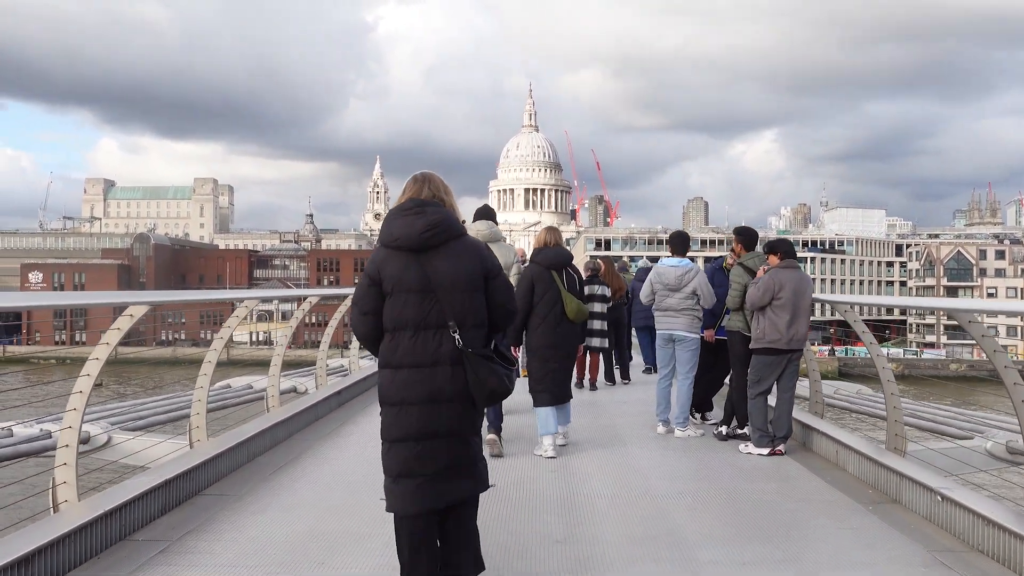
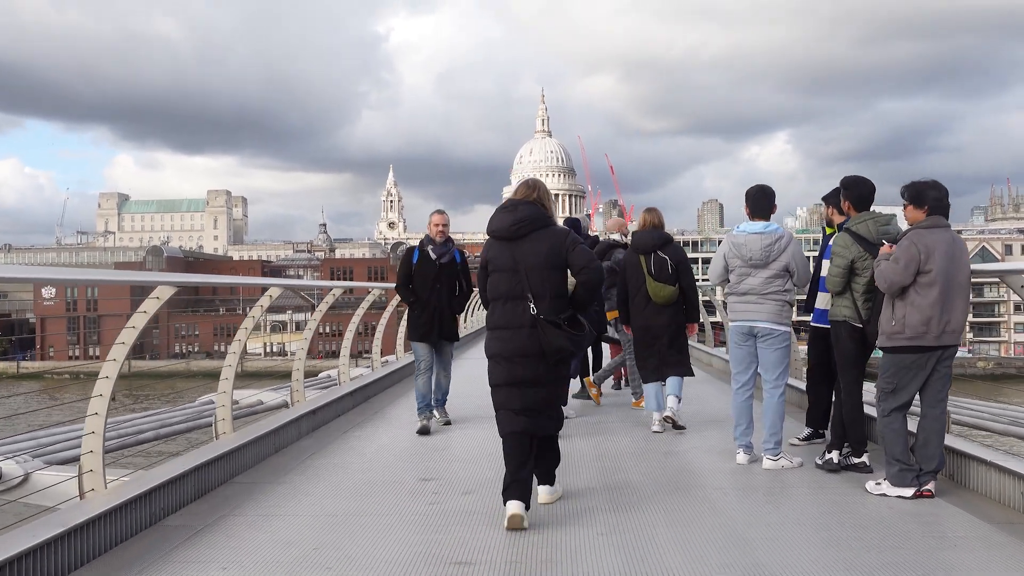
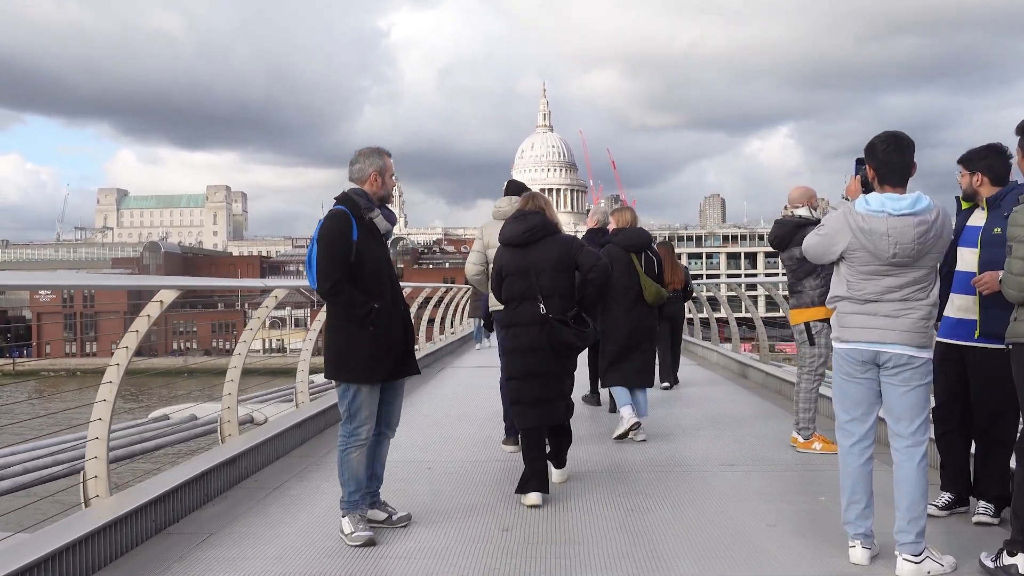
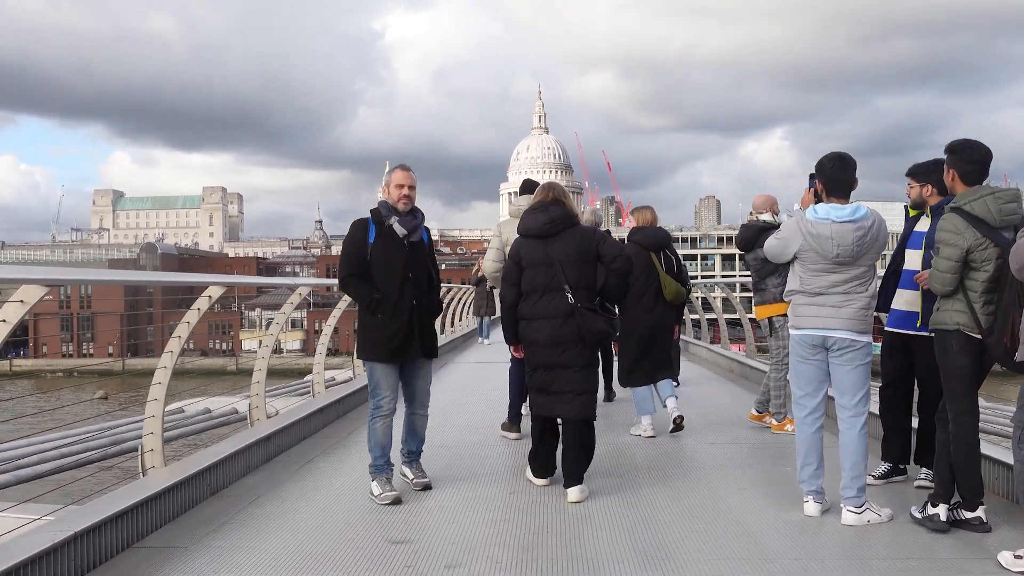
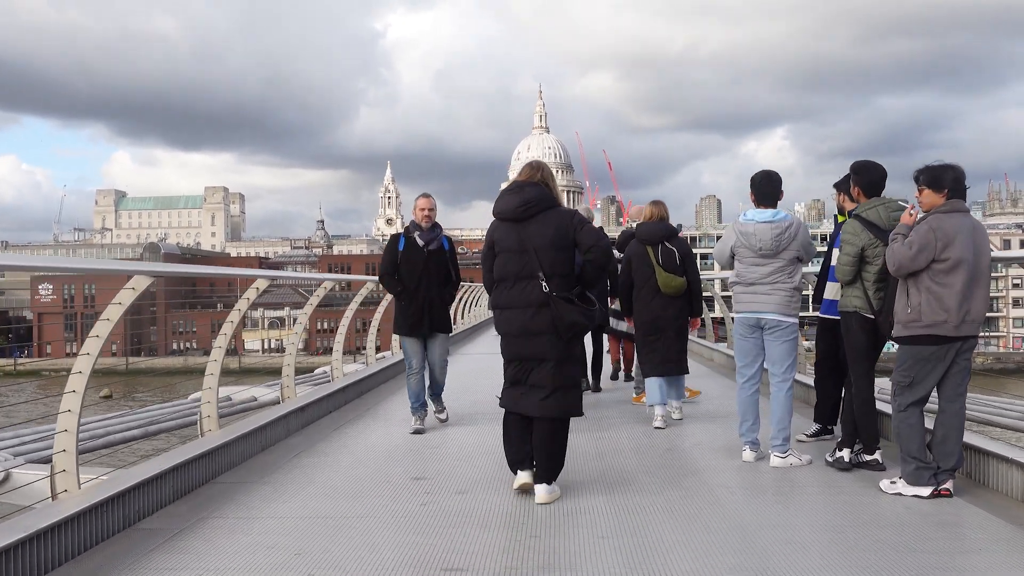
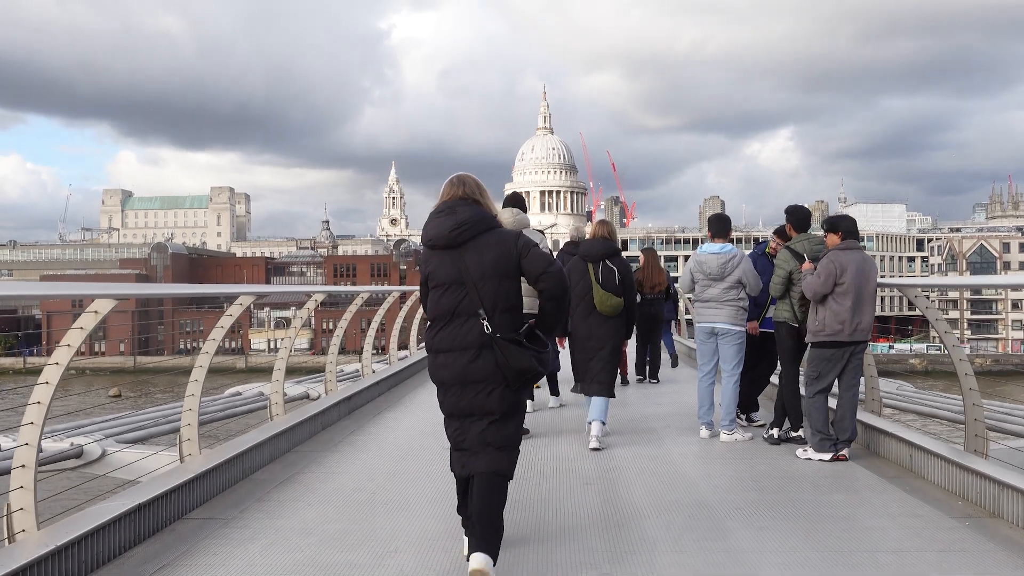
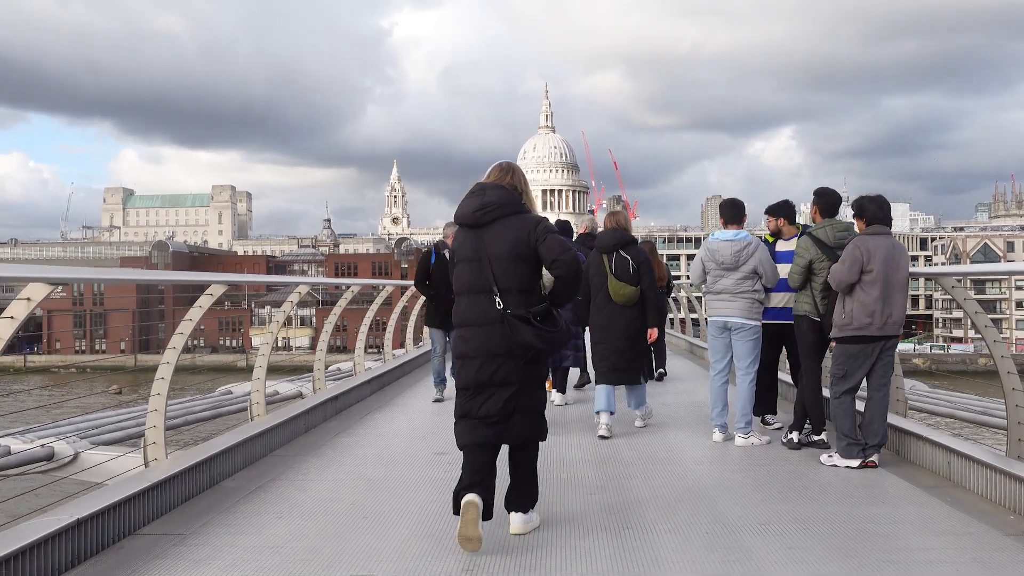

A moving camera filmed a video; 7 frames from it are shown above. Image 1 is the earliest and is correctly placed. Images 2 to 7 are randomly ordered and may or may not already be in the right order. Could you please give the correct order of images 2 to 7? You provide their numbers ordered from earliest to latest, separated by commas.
6, 7, 2, 5, 4, 3
